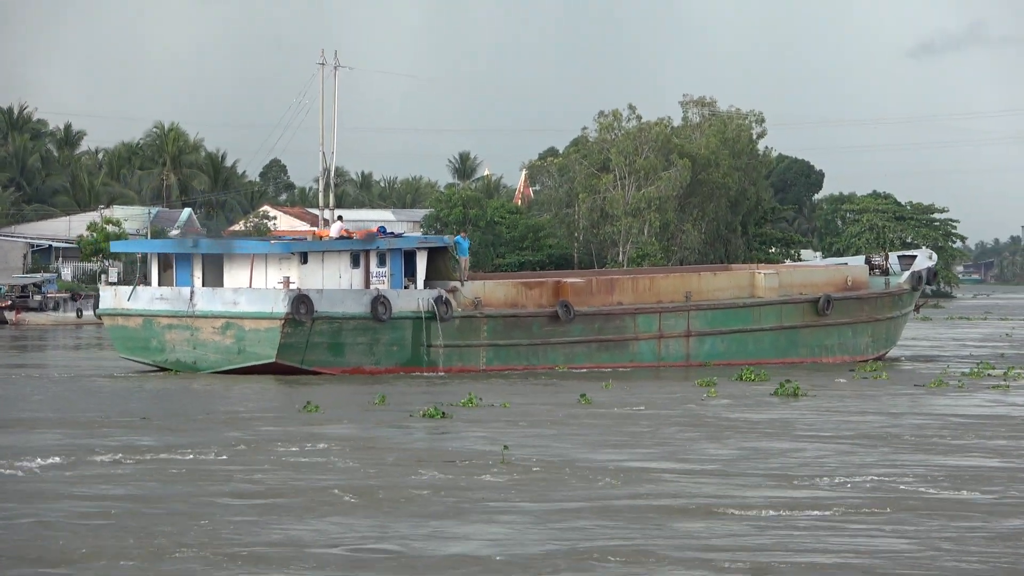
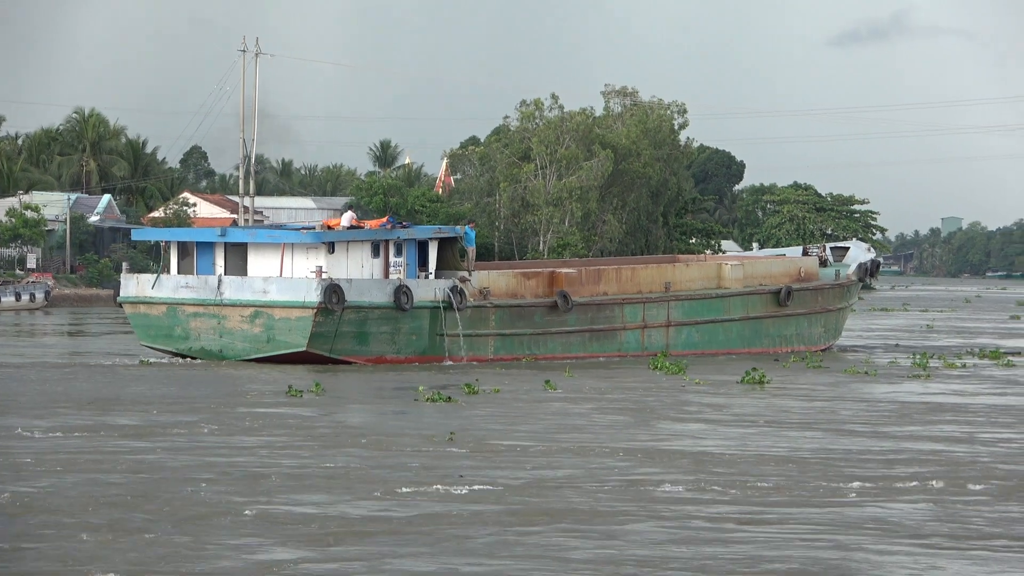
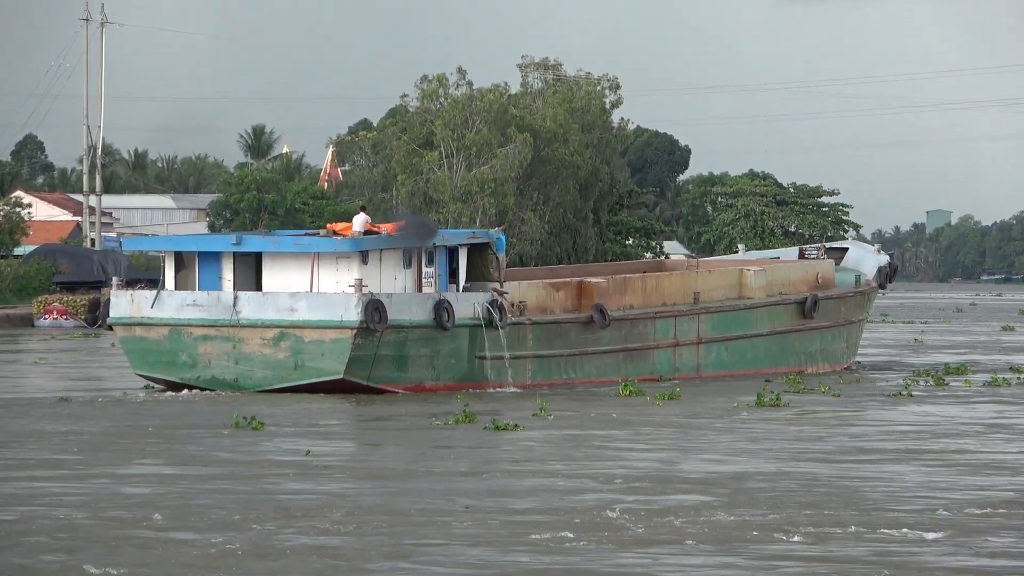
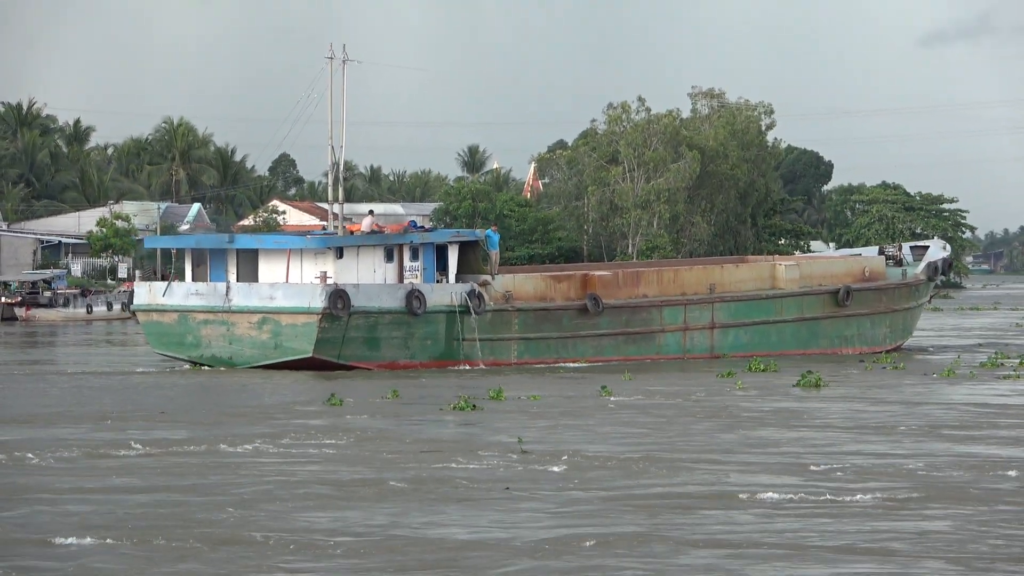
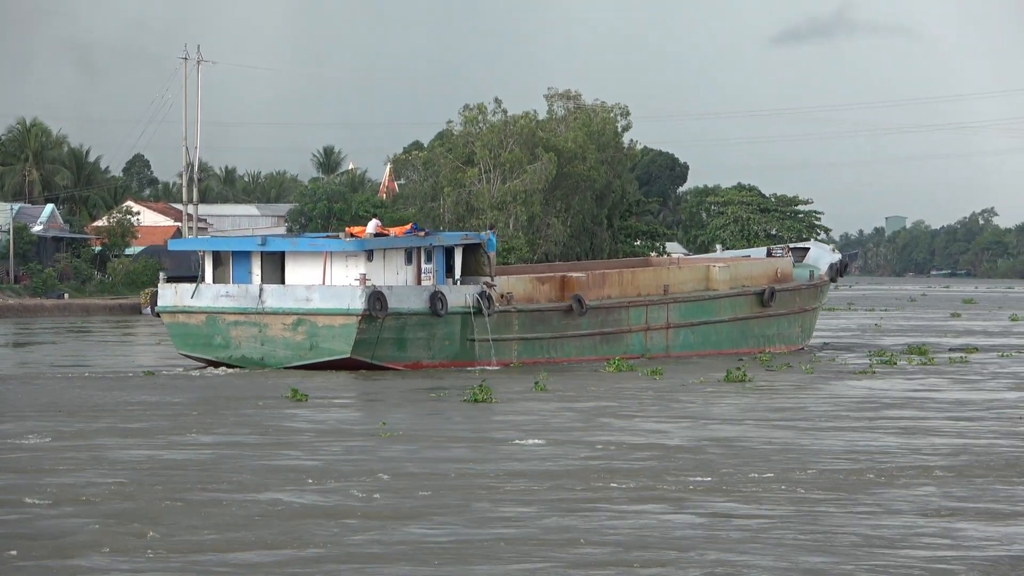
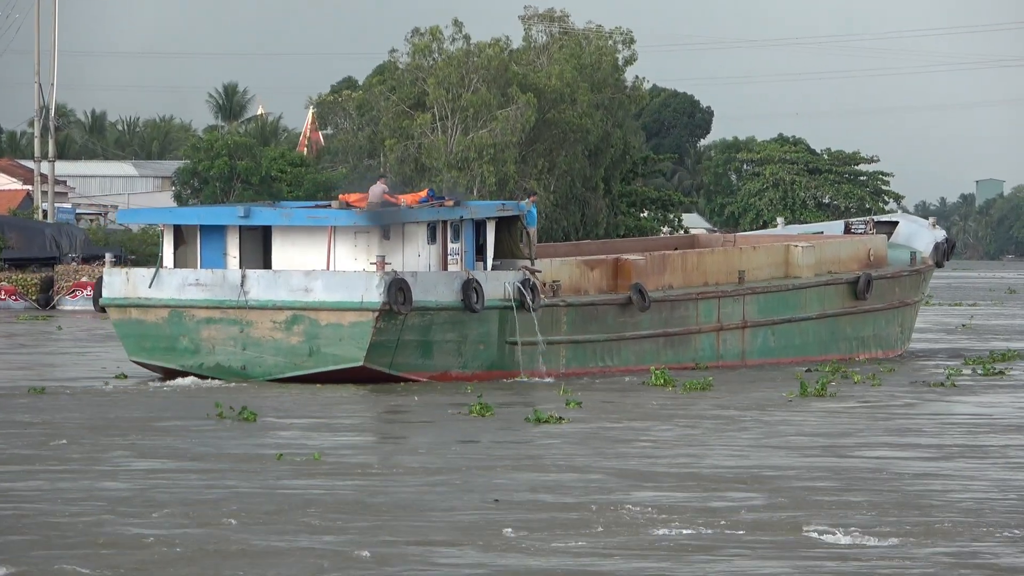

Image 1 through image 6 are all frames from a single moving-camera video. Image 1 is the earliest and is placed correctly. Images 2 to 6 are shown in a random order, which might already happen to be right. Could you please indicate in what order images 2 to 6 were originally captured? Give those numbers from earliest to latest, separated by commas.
4, 2, 5, 3, 6
